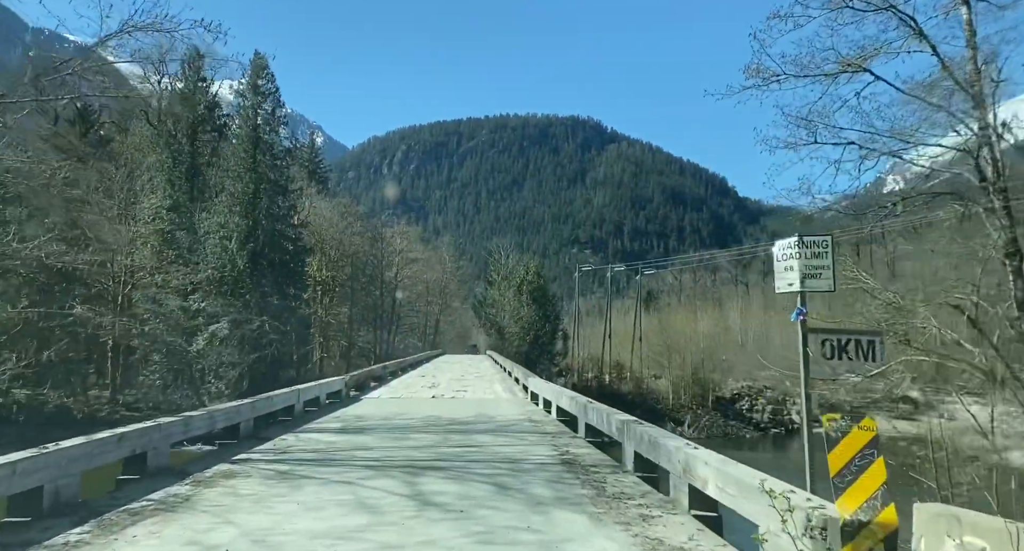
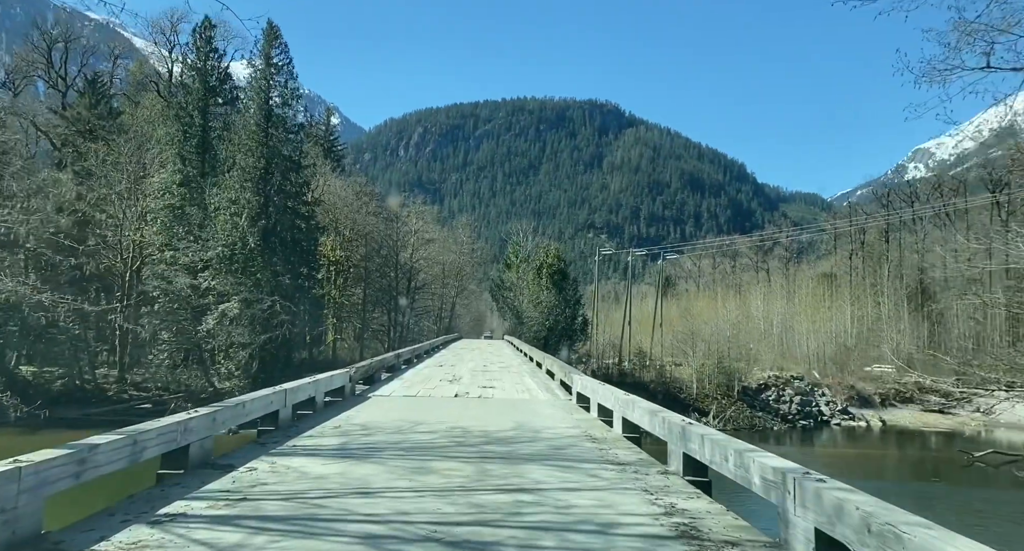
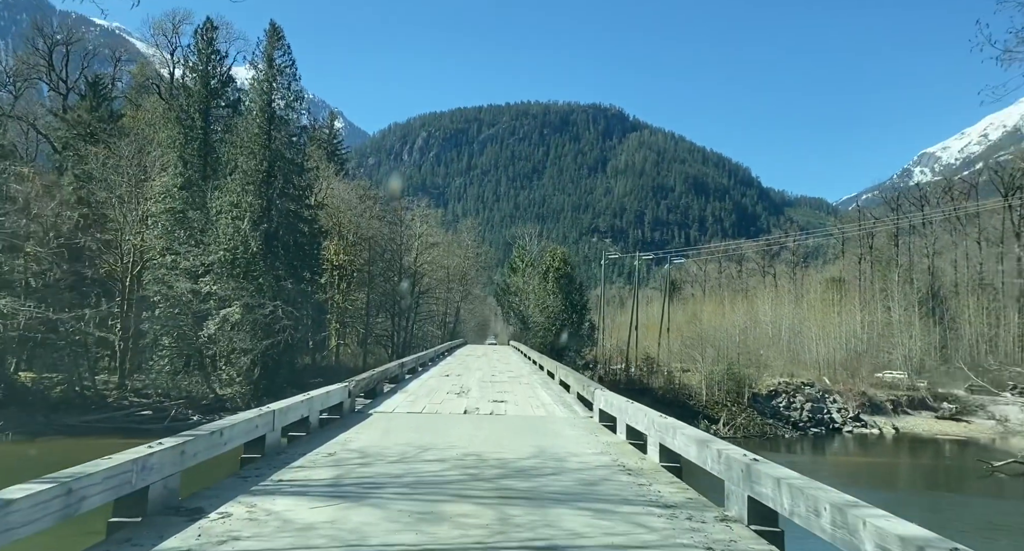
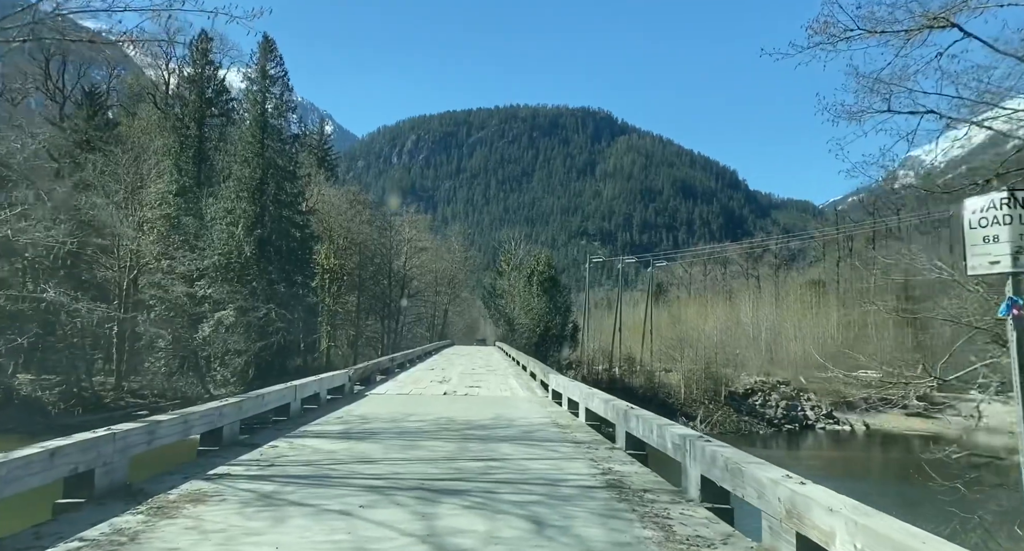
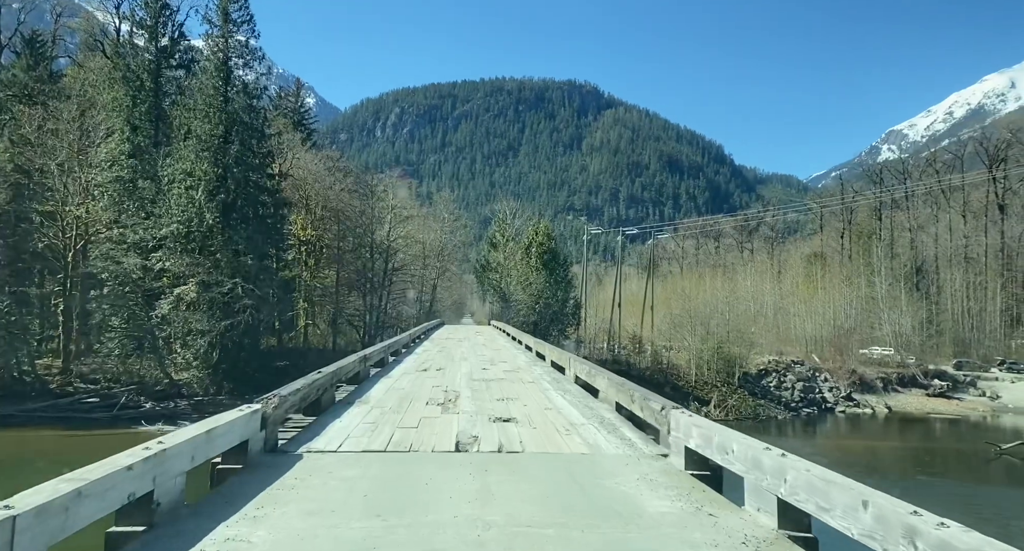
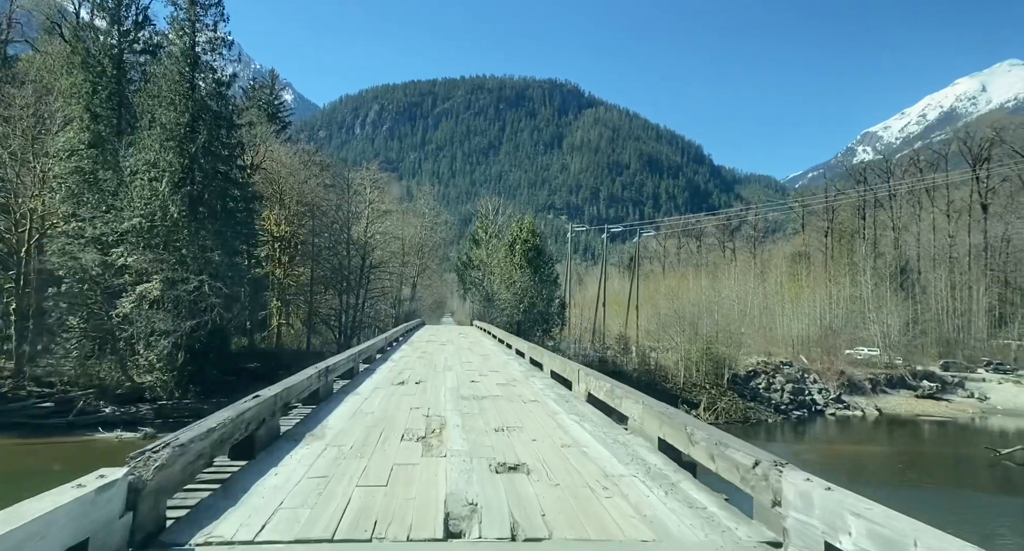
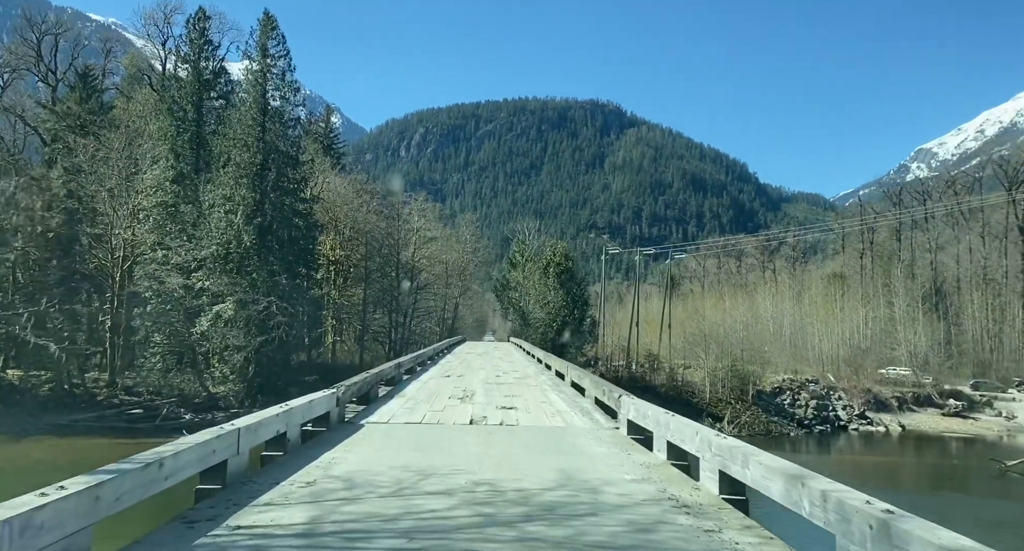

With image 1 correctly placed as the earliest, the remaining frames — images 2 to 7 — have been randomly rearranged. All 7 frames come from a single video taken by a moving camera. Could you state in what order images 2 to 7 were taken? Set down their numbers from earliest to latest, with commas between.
4, 2, 3, 7, 5, 6
